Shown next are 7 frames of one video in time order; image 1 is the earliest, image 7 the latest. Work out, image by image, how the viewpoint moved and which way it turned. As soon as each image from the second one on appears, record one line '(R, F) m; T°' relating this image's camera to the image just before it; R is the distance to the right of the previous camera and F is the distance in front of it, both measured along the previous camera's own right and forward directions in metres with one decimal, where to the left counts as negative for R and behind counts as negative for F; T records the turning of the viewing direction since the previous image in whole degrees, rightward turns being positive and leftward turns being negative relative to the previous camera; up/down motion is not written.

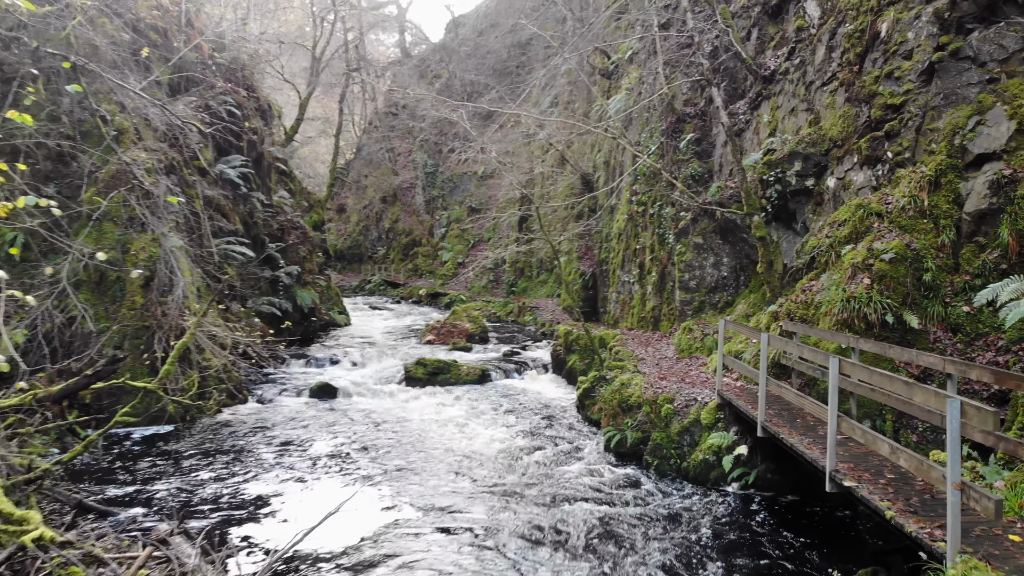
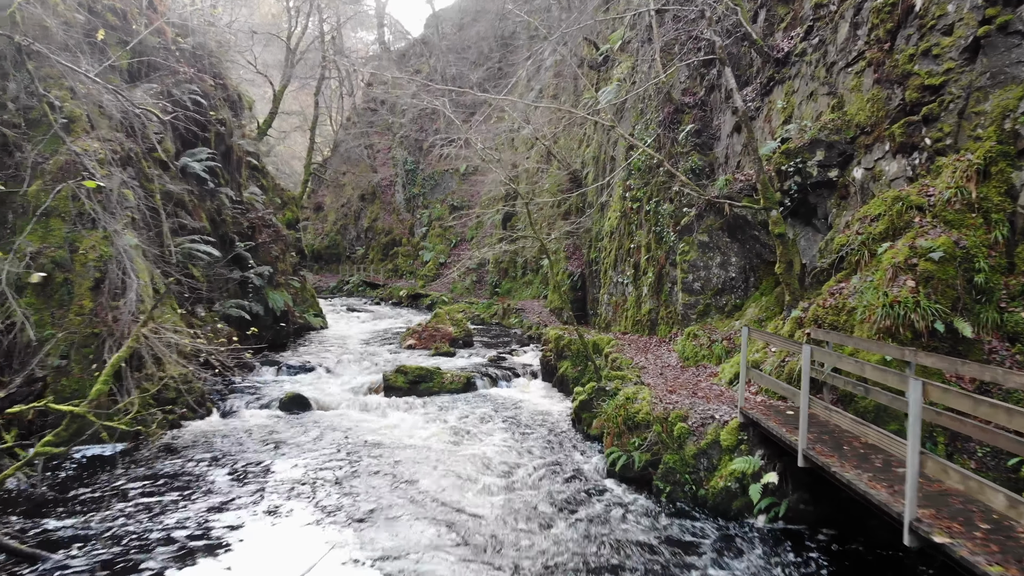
(-0.1, +0.9) m; +1°
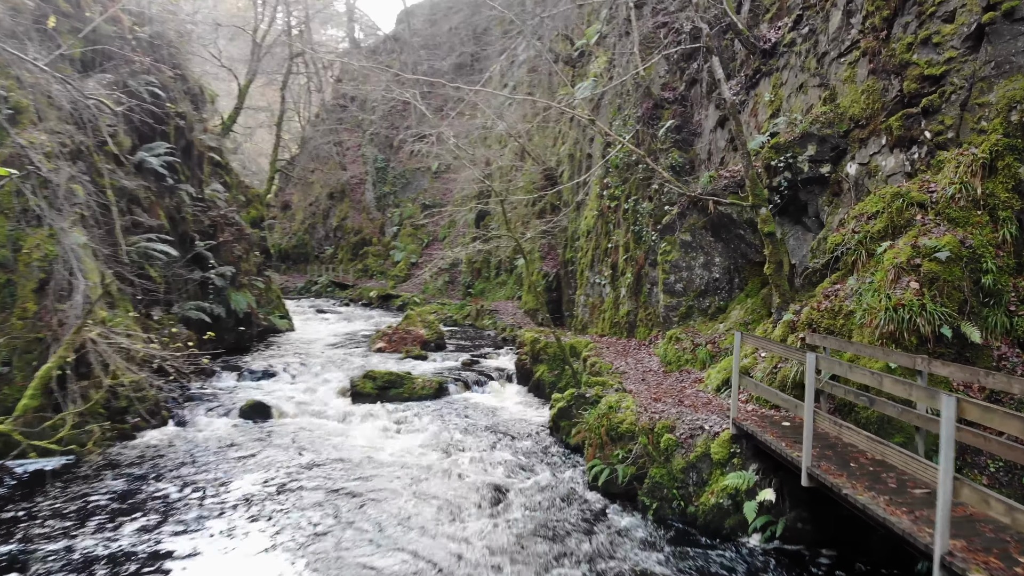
(0.0, +0.5) m; +2°
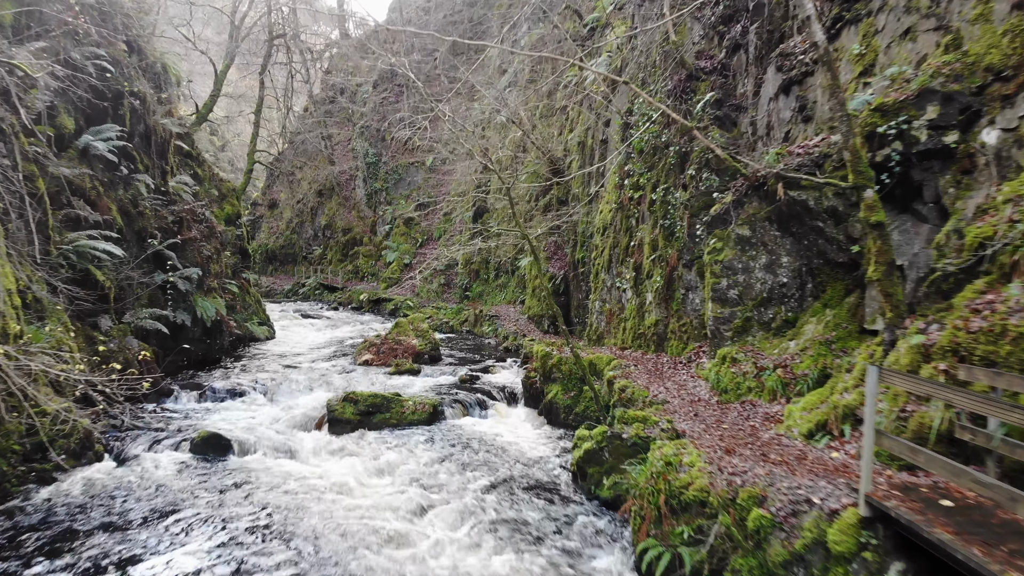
(-0.1, +1.8) m; 0°
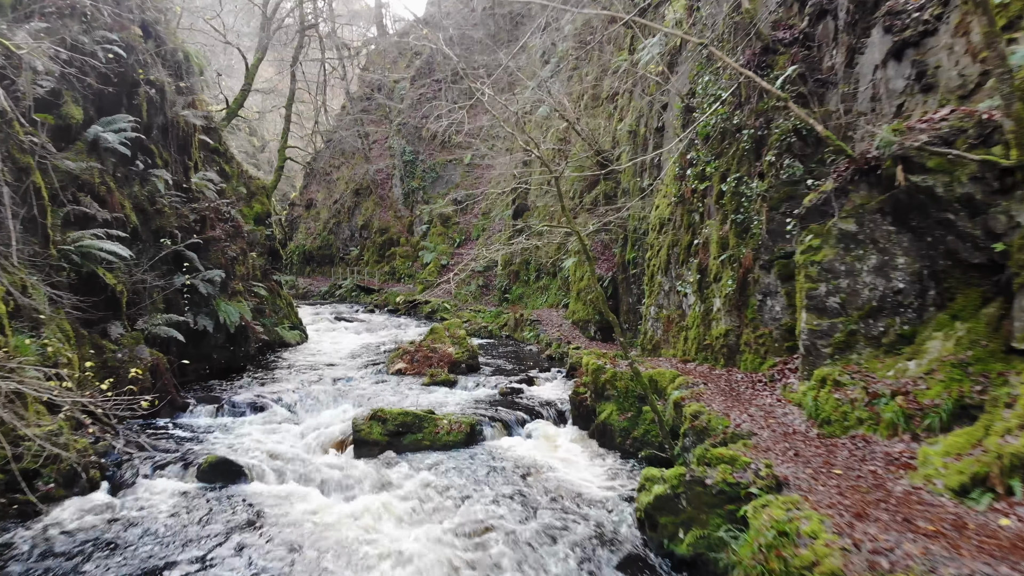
(-0.1, +1.2) m; -3°
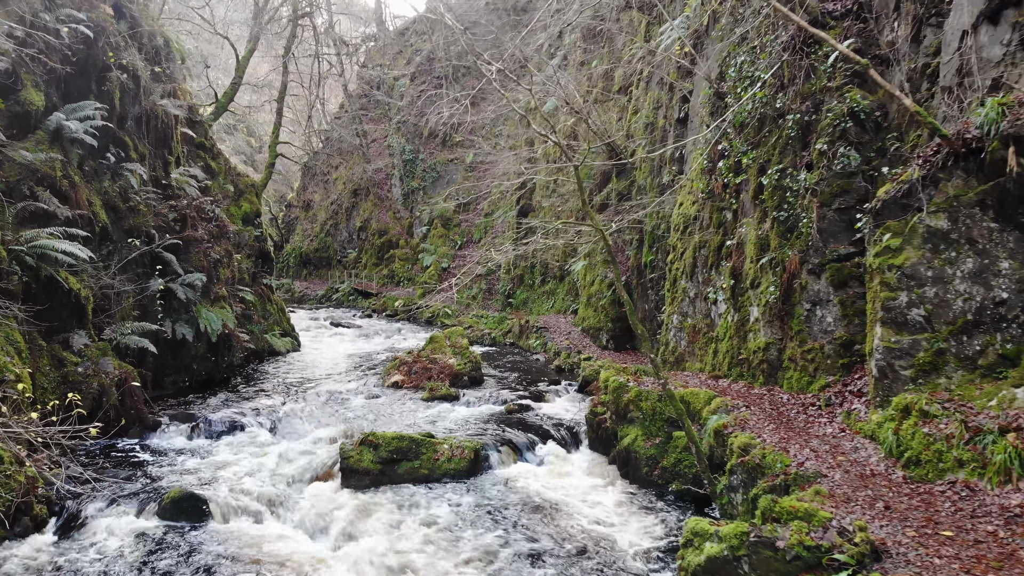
(-0.1, +1.0) m; 0°
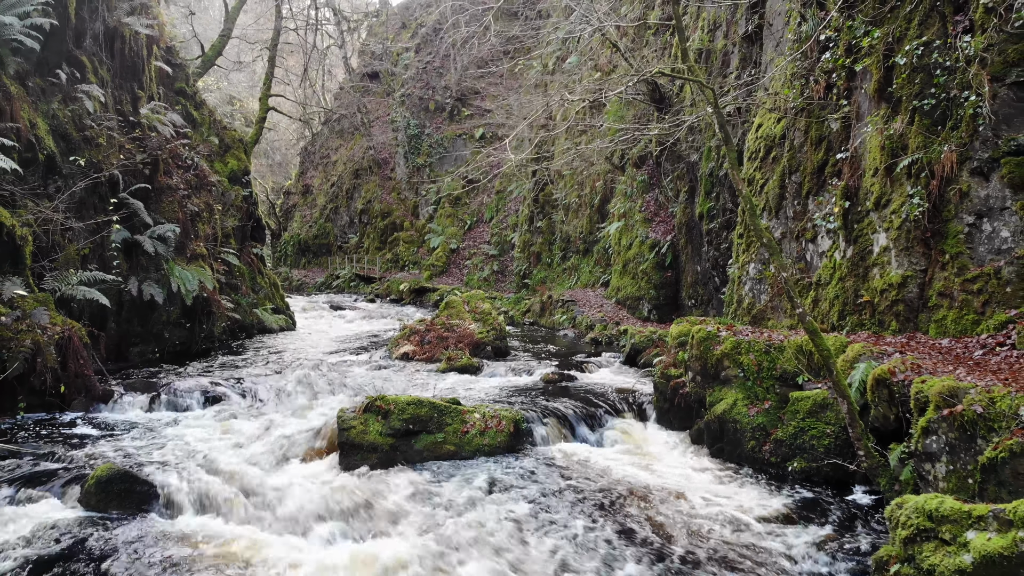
(-0.4, +1.8) m; 0°
